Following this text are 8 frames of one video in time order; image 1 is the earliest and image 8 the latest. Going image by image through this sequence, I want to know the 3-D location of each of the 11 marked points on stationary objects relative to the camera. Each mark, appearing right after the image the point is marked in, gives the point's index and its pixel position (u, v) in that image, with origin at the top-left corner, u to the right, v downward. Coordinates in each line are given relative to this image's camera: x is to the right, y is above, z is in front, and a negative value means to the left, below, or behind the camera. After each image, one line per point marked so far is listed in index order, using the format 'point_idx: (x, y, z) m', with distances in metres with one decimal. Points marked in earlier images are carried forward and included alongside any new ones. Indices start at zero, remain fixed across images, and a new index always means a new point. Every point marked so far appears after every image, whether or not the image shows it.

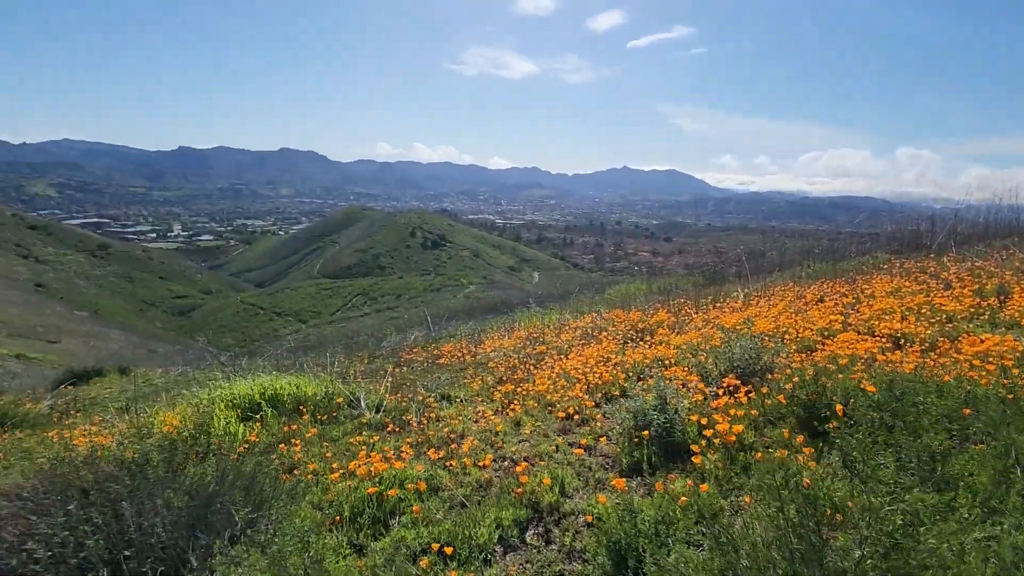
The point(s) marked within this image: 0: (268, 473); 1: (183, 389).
0: (-1.5, -1.1, +3.3) m
1: (-5.7, -1.8, +9.1) m
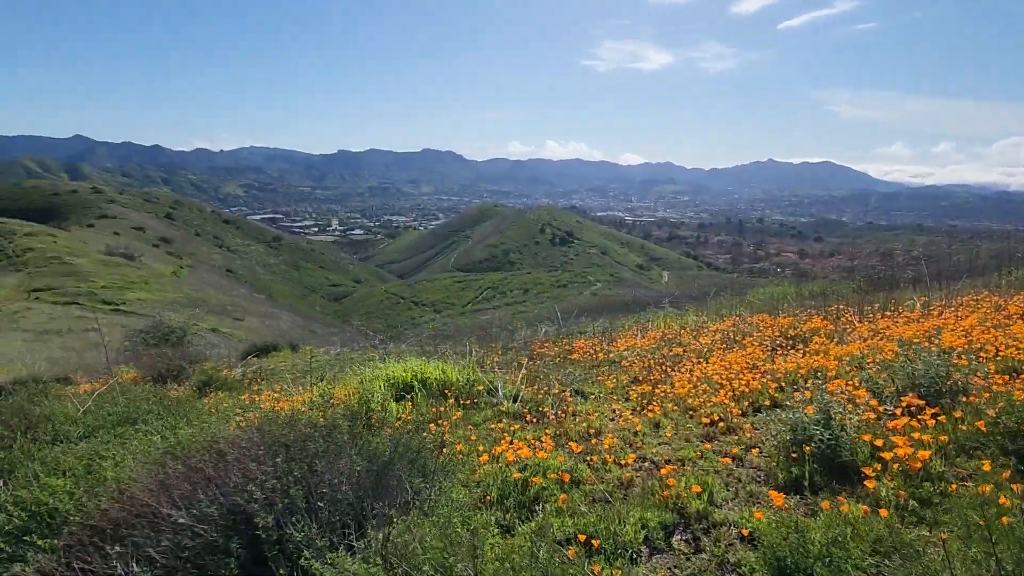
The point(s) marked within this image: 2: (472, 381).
0: (-0.6, -1.1, +3.5) m
1: (-3.3, -1.5, +10.2) m
2: (-0.5, -1.3, +7.2) m
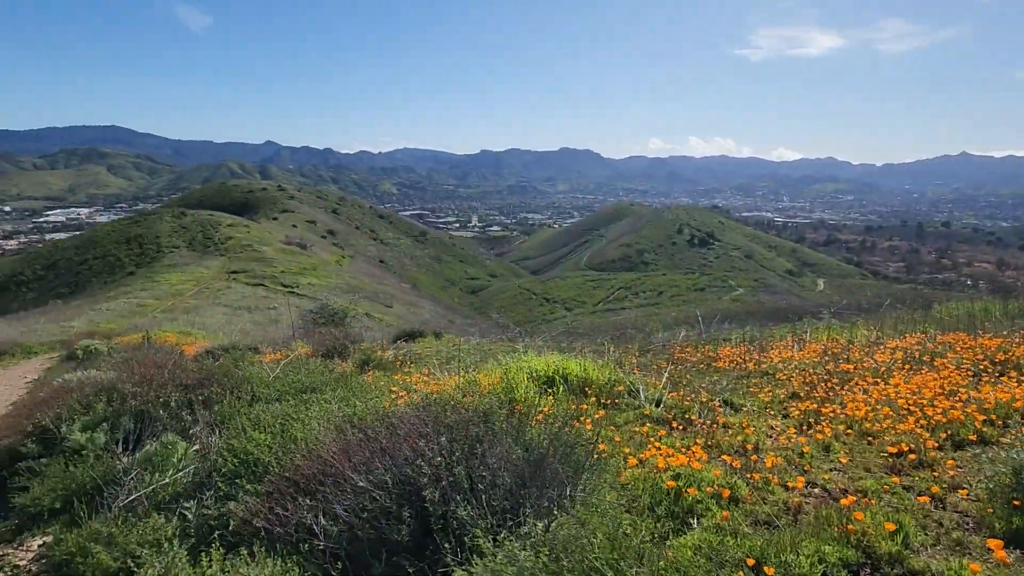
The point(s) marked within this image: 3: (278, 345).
0: (+0.4, -1.0, +3.5) m
1: (-0.6, -1.4, +10.6) m
2: (+1.3, -1.2, +7.0) m
3: (-7.8, -1.8, +17.3) m
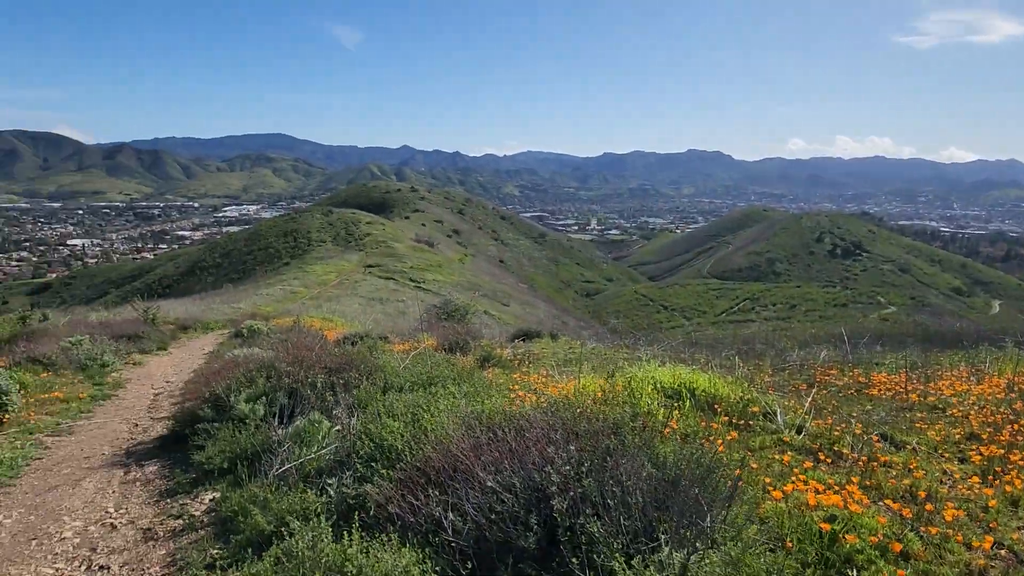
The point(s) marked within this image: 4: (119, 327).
0: (+1.2, -1.1, +3.2) m
1: (+1.8, -1.5, +10.4) m
2: (+2.9, -1.4, +6.5) m
3: (-3.8, -1.7, +18.5) m
4: (-13.3, -1.3, +17.8) m
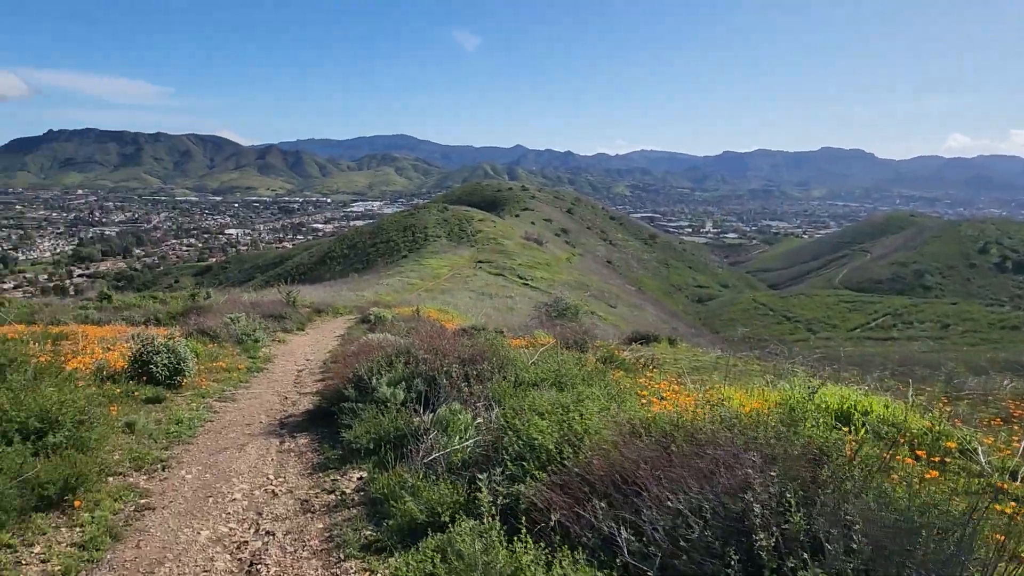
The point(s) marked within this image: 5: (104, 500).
0: (+2.2, -1.1, +2.6) m
1: (+4.1, -1.6, +9.5) m
2: (+4.4, -1.5, +5.5) m
3: (+0.2, -1.5, +18.6) m
4: (-9.2, -0.7, +19.8) m
5: (-3.0, -1.6, +3.9) m
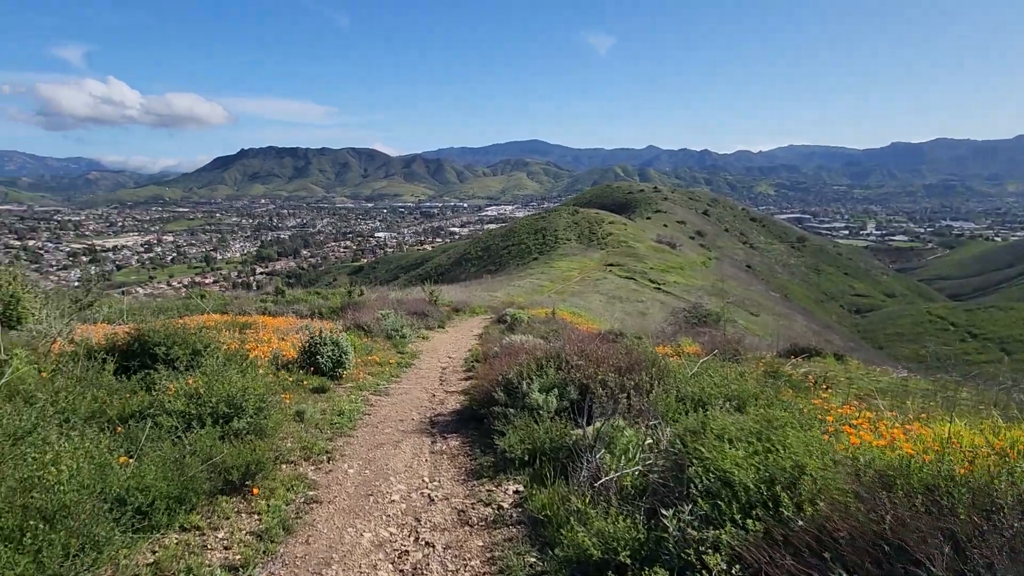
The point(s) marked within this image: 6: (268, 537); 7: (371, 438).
0: (+2.9, -1.2, +1.5) m
1: (+6.4, -1.7, +7.8) m
2: (+5.8, -1.6, +3.8) m
3: (+4.8, -1.6, +17.5) m
4: (-4.0, -0.6, +20.9) m
5: (-1.7, -1.5, +4.0) m
6: (-1.5, -1.6, +3.4) m
7: (-1.5, -1.6, +5.6) m
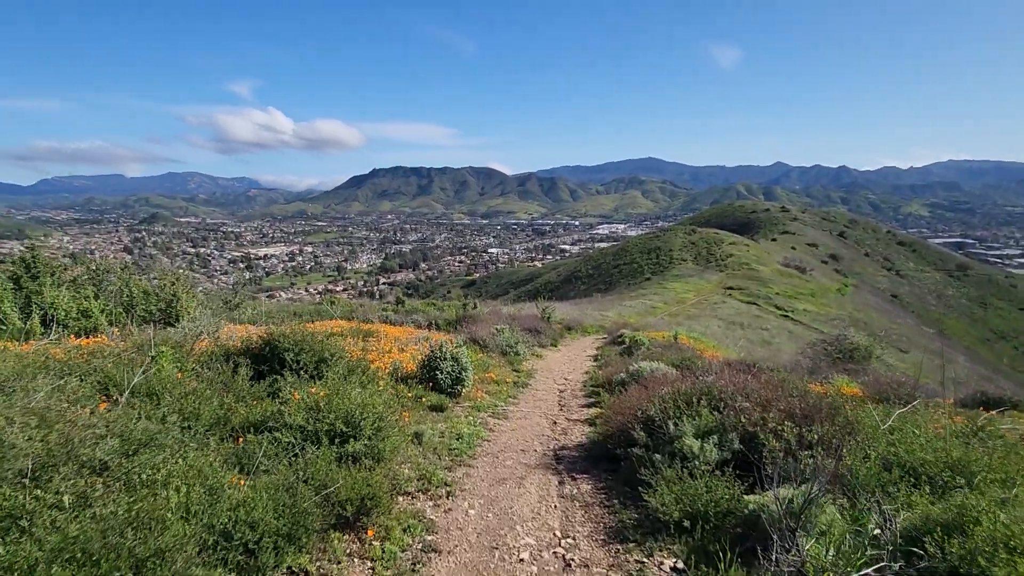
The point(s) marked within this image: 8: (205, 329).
0: (+3.3, -1.3, +0.1) m
1: (+8.0, -2.2, +5.5) m
2: (+6.5, -2.0, +1.7) m
3: (+8.4, -2.4, +15.4) m
4: (+0.5, -1.2, +20.5) m
5: (-0.8, -1.6, +3.5) m
6: (-0.7, -1.6, +2.8) m
7: (-0.2, -1.7, +5.0) m
8: (-4.6, -0.6, +8.0) m
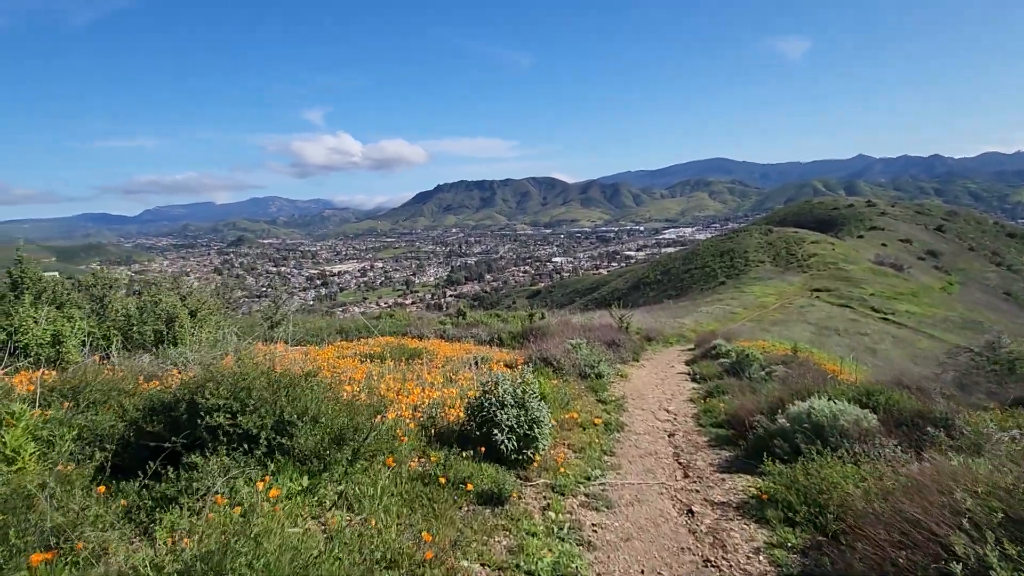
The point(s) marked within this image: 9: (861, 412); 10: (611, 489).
0: (+3.3, -1.1, -3.2) m
1: (+8.6, -2.0, +1.6) m
2: (+6.7, -1.7, -2.0) m
3: (+10.2, -2.3, +11.3) m
4: (+3.0, -1.4, +17.5) m
5: (-0.3, -1.5, +0.7) m
6: (-0.4, -1.6, 0.0) m
7: (+0.4, -1.7, +2.1) m
8: (-3.7, -0.8, +5.7) m
9: (+3.6, -1.3, +5.6) m
10: (+0.9, -1.8, +4.7) m
